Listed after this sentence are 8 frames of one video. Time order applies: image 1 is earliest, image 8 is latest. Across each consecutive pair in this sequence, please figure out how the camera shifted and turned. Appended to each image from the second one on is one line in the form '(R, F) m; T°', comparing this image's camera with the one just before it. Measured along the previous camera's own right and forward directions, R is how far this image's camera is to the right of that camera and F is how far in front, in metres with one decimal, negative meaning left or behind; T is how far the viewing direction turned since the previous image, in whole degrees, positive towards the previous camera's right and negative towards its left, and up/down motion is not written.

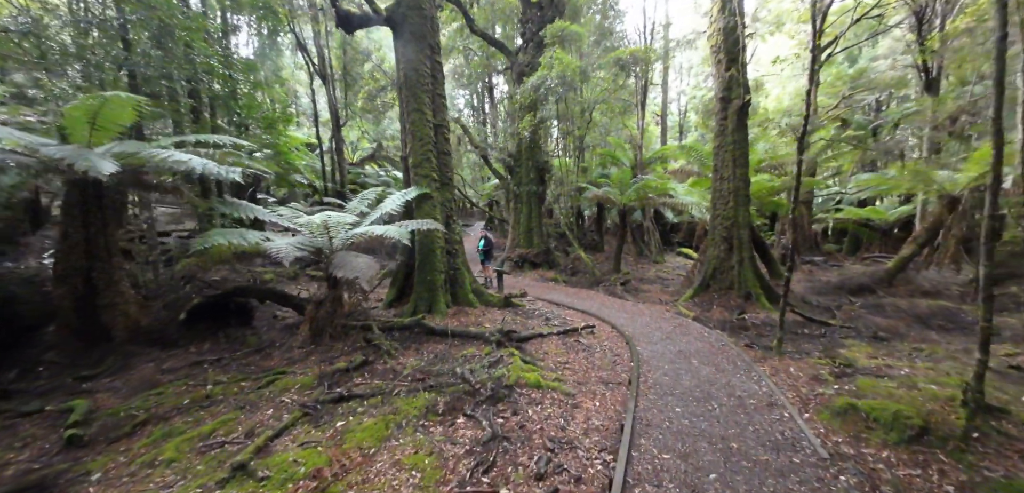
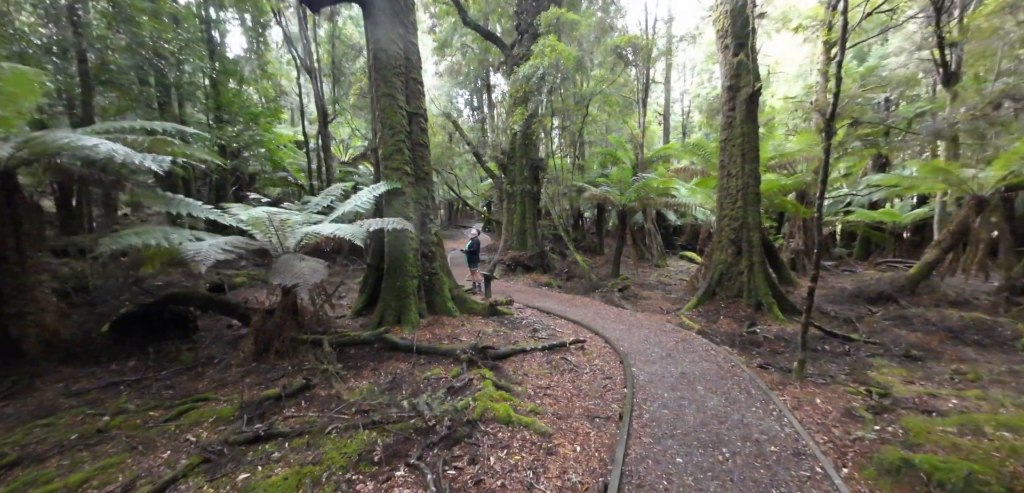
(+0.4, +0.8) m; 0°
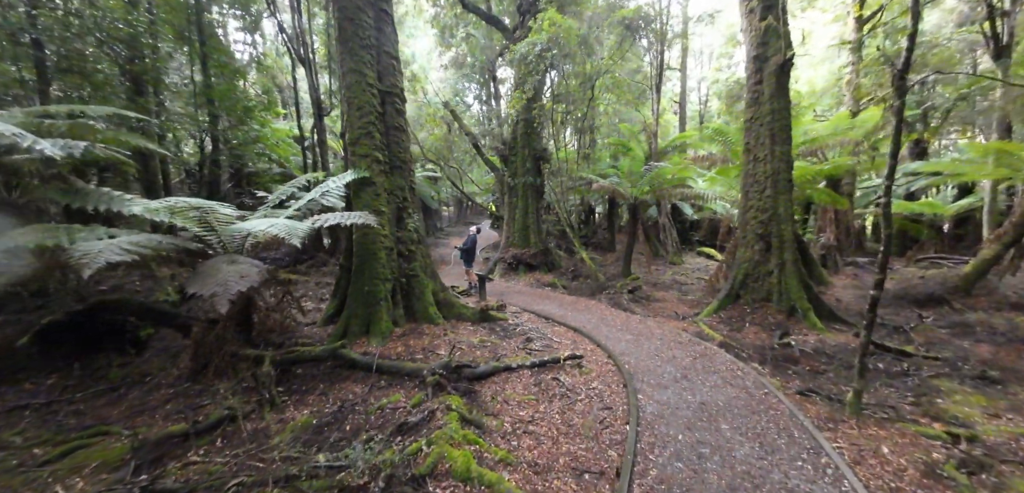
(+0.4, +0.9) m; -2°
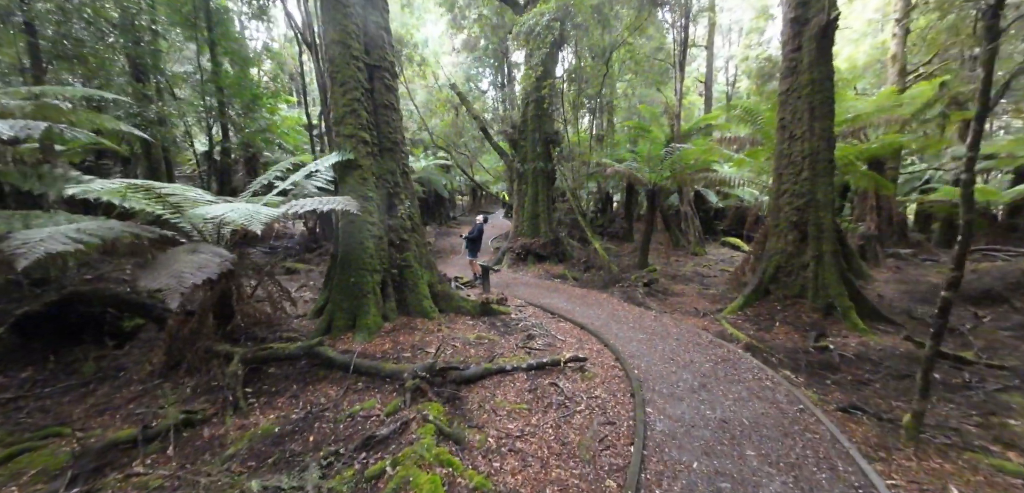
(+0.3, +0.5) m; -3°
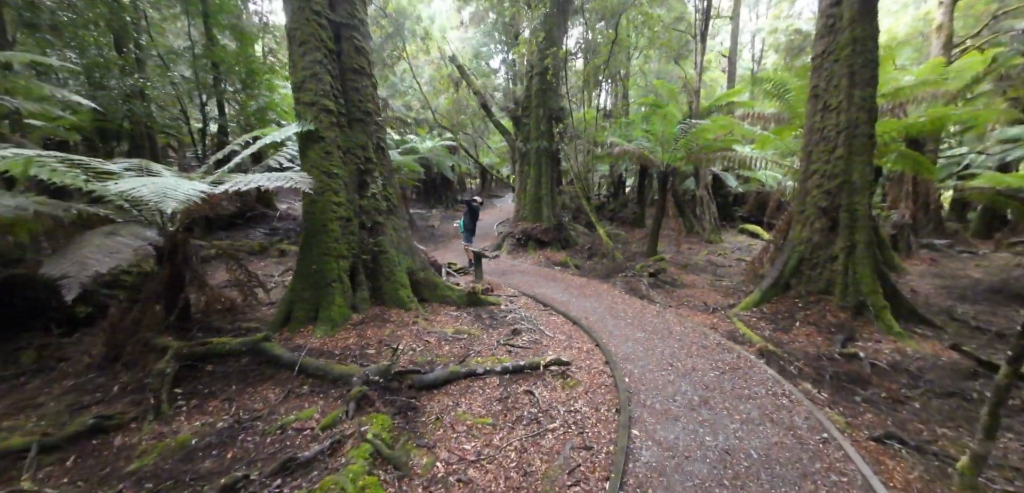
(+0.4, +0.6) m; -2°
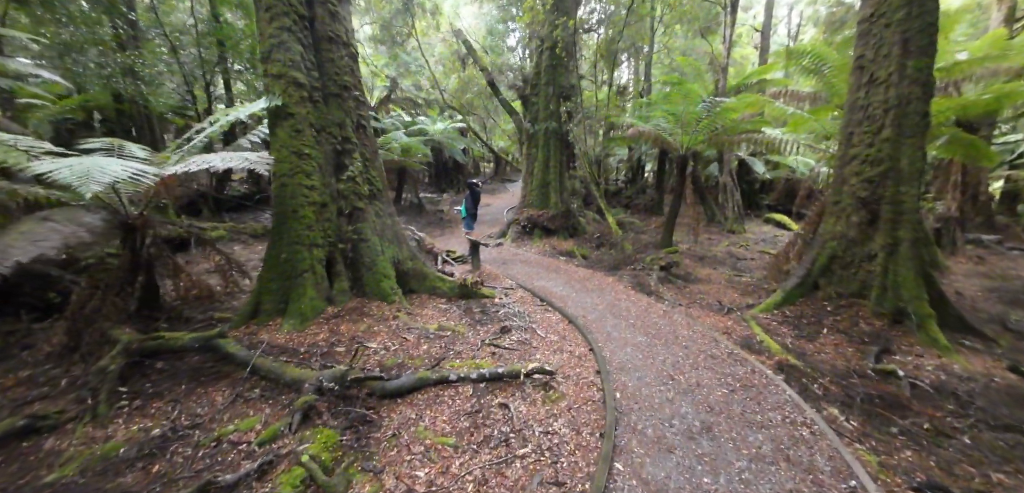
(+0.3, +0.5) m; -3°
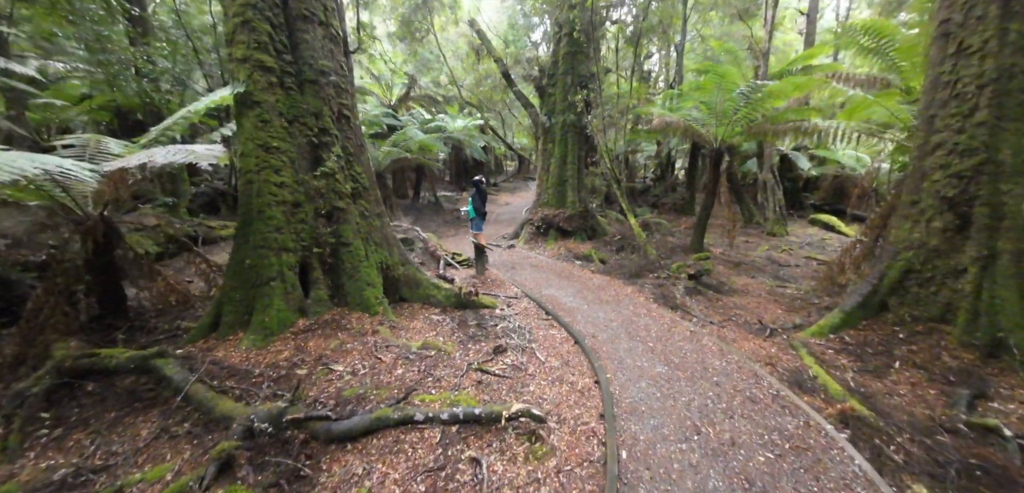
(+0.3, +0.6) m; -4°
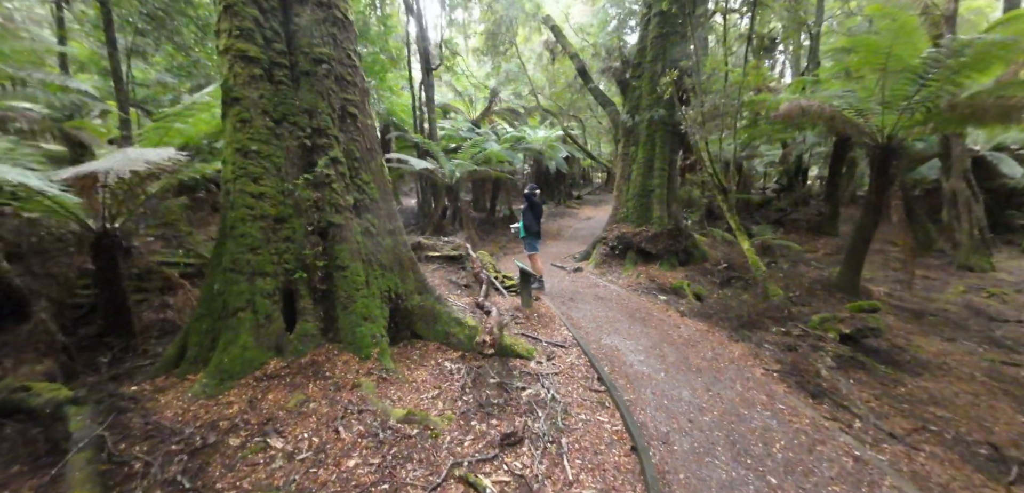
(+0.4, +1.3) m; -14°
